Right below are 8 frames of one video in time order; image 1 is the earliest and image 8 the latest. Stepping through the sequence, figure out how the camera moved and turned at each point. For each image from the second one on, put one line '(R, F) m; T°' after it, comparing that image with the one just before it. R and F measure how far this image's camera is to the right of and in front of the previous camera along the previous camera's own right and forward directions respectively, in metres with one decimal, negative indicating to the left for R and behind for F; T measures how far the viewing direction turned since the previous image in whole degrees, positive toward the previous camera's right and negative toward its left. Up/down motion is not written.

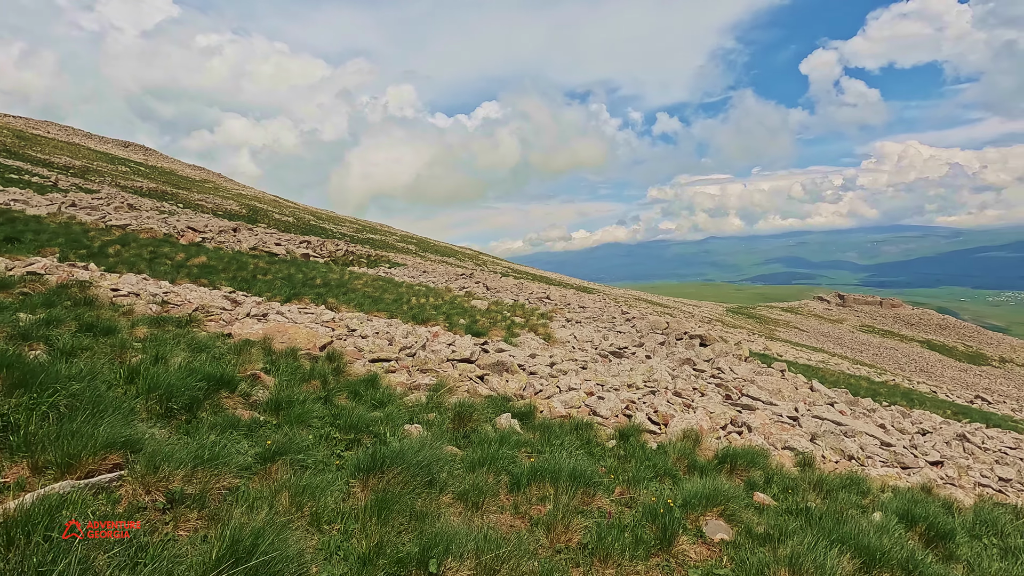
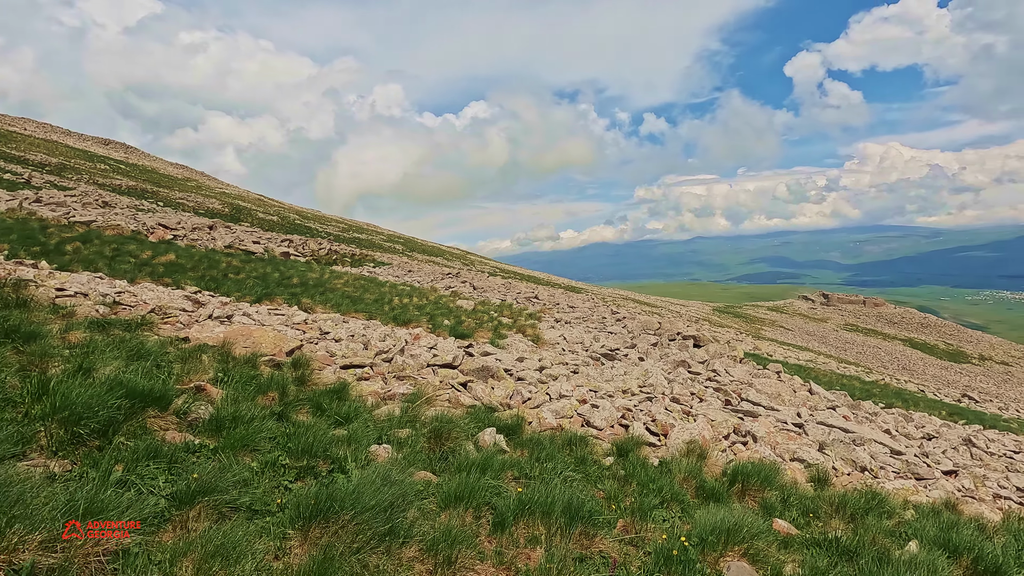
(0.0, +1.0) m; +1°
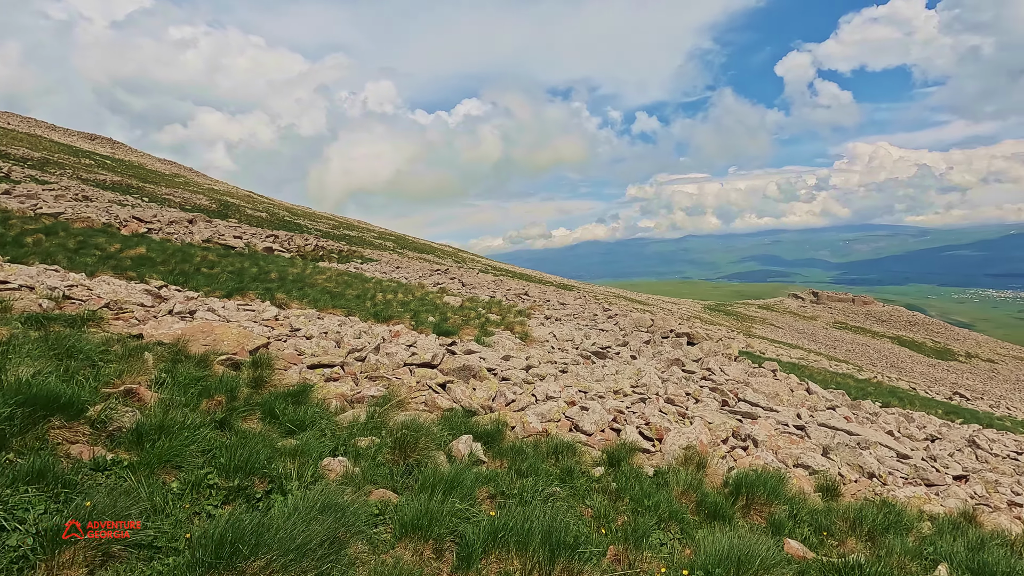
(+0.2, +0.8) m; +1°
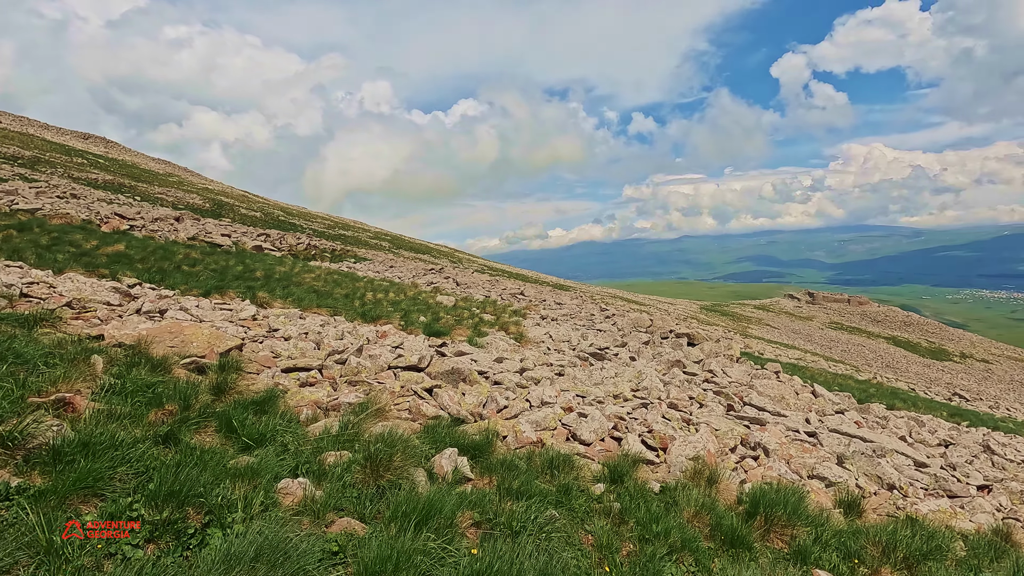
(+0.1, +0.8) m; 0°
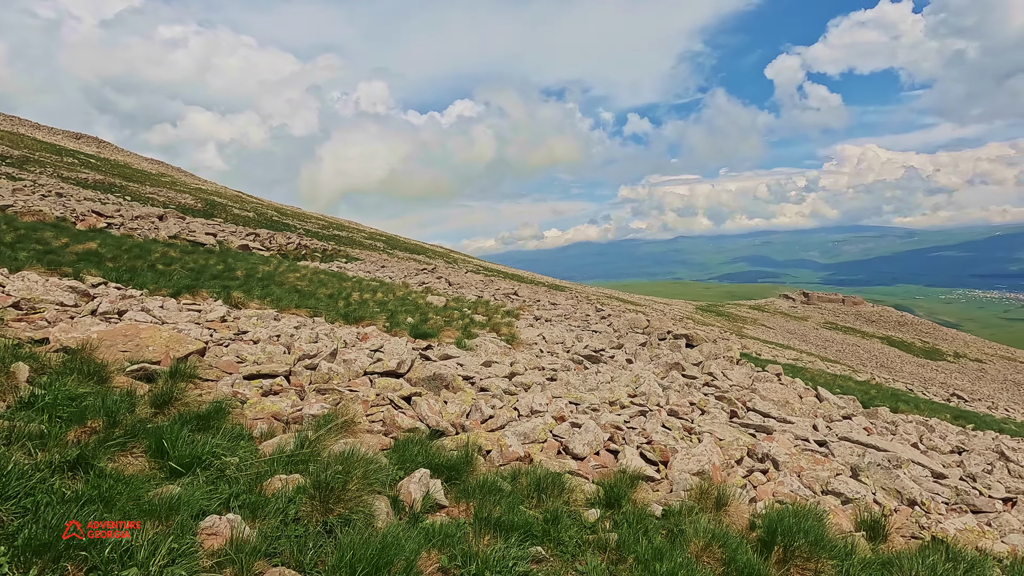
(+0.2, +0.8) m; 0°
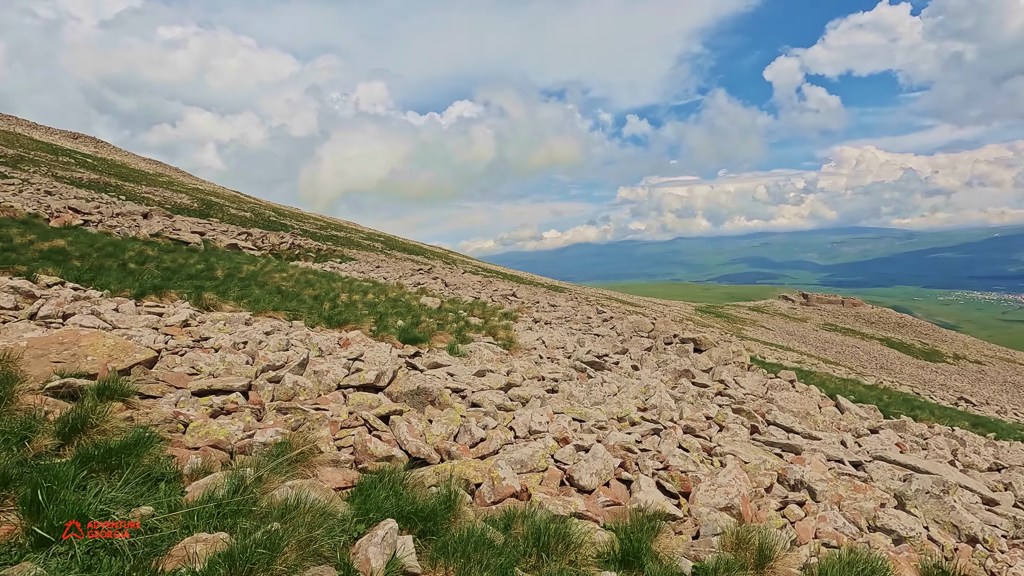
(+0.1, +1.2) m; 0°
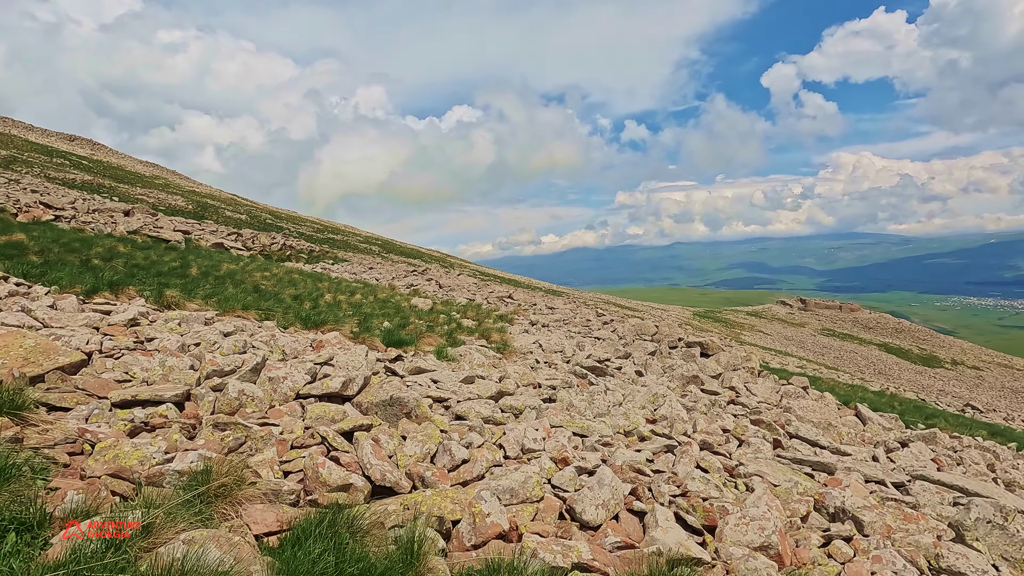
(+0.1, +1.2) m; 0°
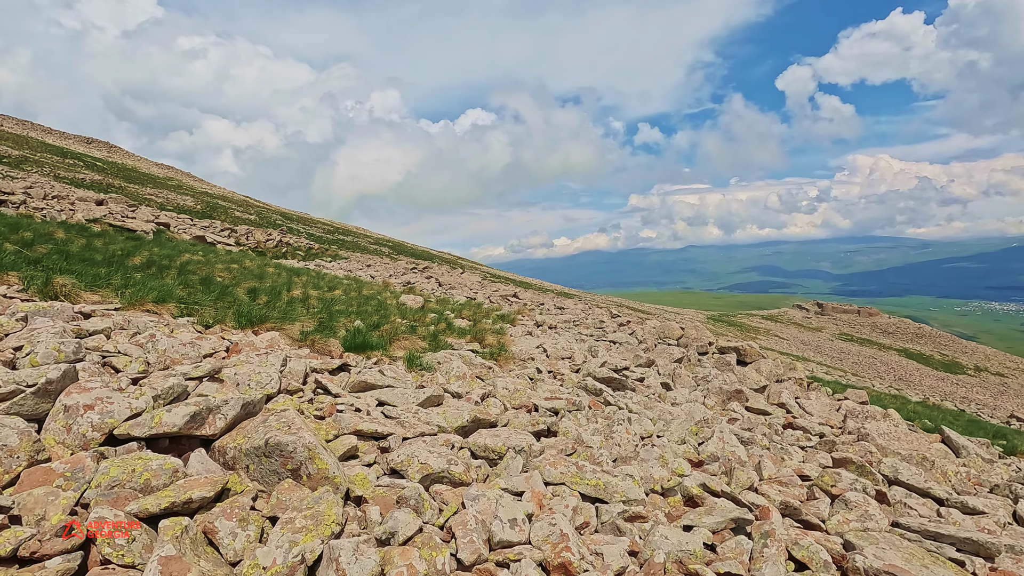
(+0.4, +2.9) m; -1°
